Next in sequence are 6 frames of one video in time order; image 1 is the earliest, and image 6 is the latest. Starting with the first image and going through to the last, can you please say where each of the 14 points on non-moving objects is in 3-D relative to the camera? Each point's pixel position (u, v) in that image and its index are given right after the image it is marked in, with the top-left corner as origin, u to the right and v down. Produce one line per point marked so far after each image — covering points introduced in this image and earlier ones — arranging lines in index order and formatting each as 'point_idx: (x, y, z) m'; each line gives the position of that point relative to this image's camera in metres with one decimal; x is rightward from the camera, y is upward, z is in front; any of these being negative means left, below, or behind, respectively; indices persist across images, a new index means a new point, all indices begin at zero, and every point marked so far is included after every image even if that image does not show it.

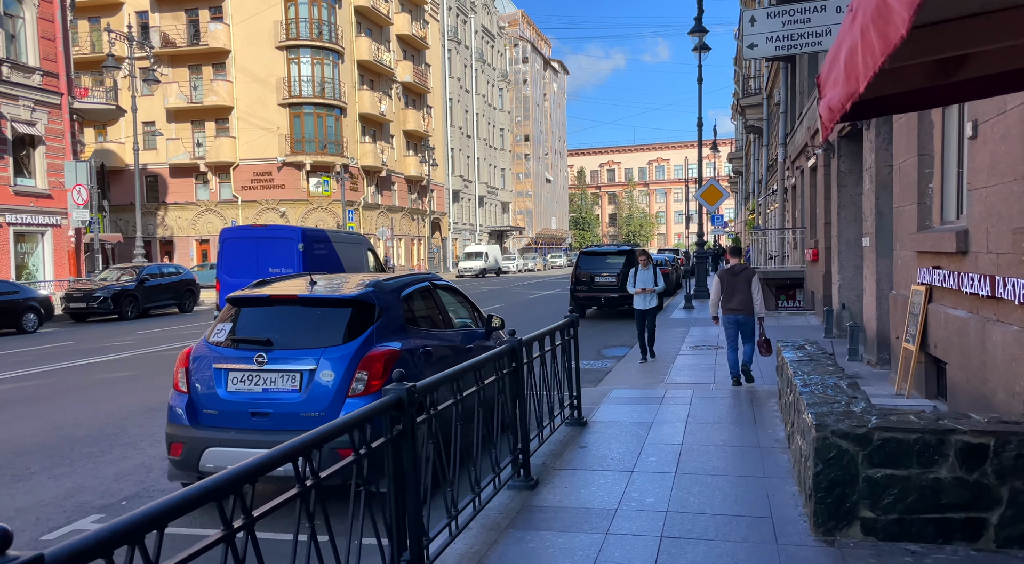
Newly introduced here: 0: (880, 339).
0: (+4.5, -0.7, +9.5) m
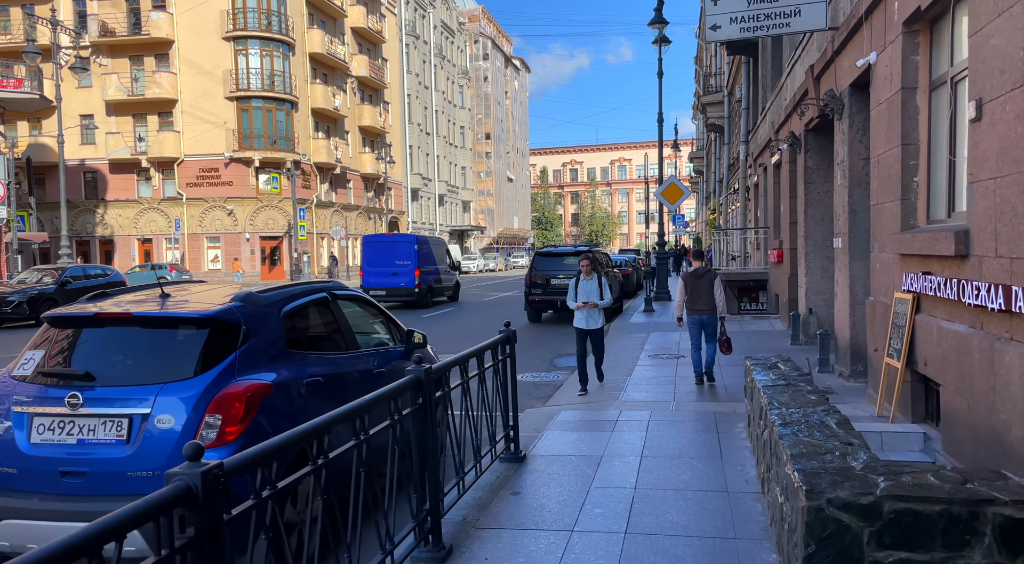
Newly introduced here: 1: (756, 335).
0: (+3.8, -0.8, +8.7) m
1: (+4.3, -0.9, +13.7) m
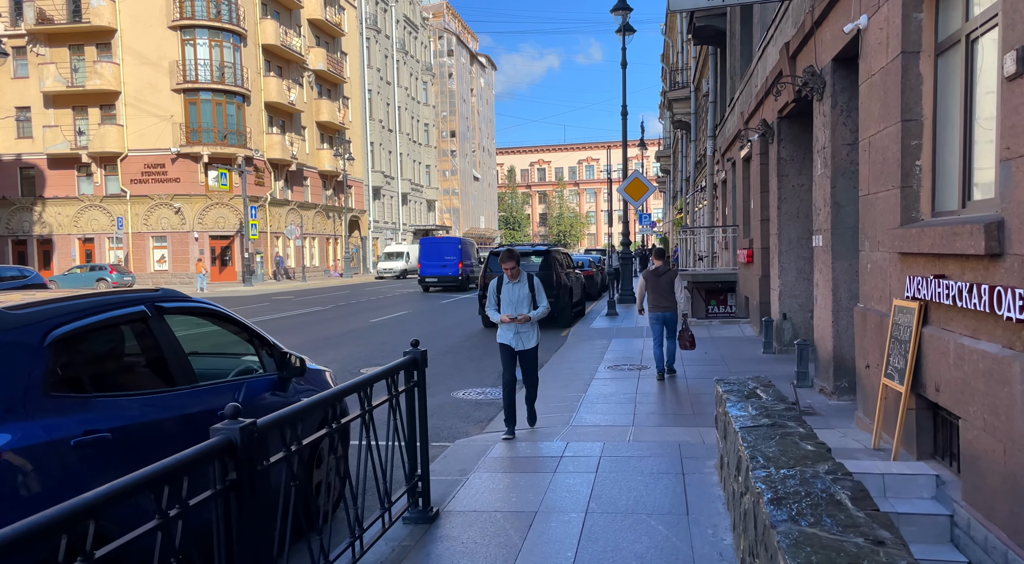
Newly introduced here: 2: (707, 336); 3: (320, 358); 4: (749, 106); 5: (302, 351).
0: (+3.2, -0.8, +7.6) m
1: (+3.5, -1.0, +12.6) m
2: (+3.4, -0.9, +13.3) m
3: (-3.1, -1.2, +12.4) m
4: (+4.1, +3.0, +13.3) m
5: (-3.6, -1.2, +13.2) m
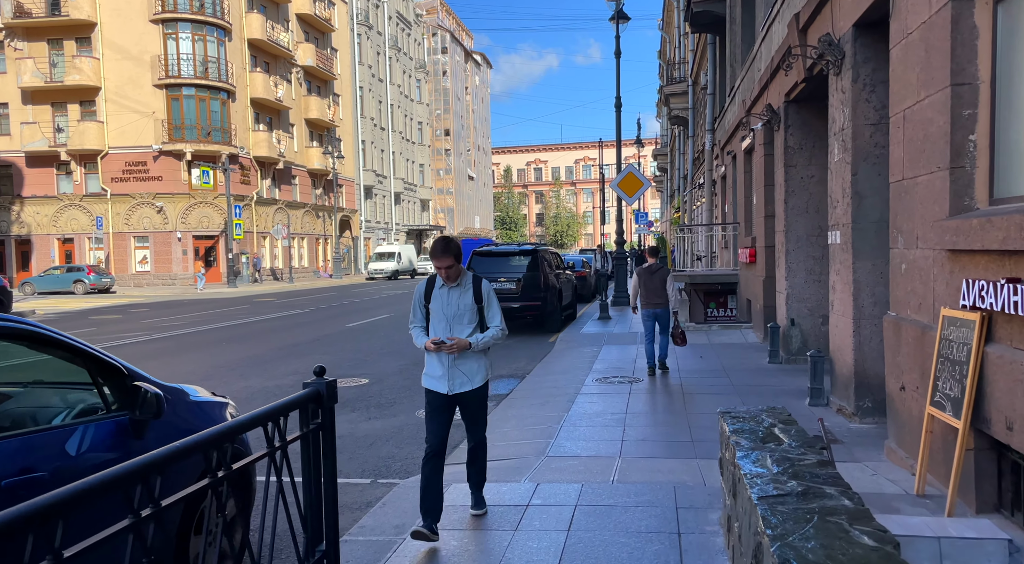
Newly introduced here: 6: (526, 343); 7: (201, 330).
0: (+2.9, -0.8, +6.5) m
1: (+3.2, -1.0, +11.5) m
2: (+3.1, -1.0, +12.2) m
3: (-3.4, -1.2, +11.3) m
4: (+3.8, +3.0, +12.2) m
5: (-3.9, -1.2, +12.1) m
6: (+0.2, -1.1, +13.5) m
7: (-7.0, -1.1, +17.2) m
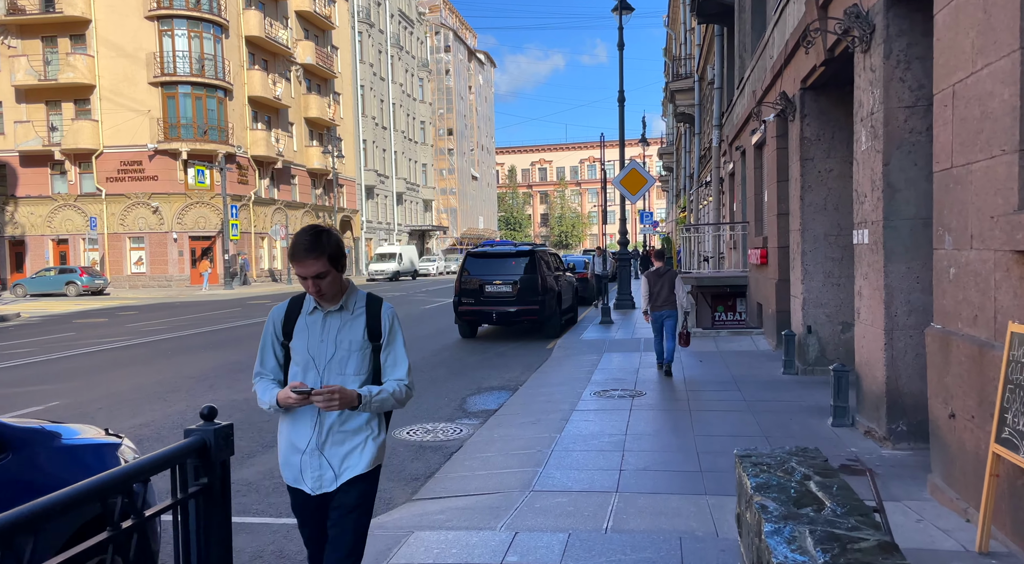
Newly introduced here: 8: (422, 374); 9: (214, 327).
0: (+2.8, -0.9, +5.7) m
1: (+3.1, -1.0, +10.7) m
2: (+3.0, -1.0, +11.4) m
3: (-3.5, -1.3, +10.5) m
4: (+3.7, +3.0, +11.4) m
5: (-4.0, -1.3, +11.3) m
6: (+0.2, -1.1, +12.7) m
7: (-7.0, -1.1, +16.5) m
8: (-1.2, -1.2, +10.3) m
9: (-7.1, -1.1, +18.4) m
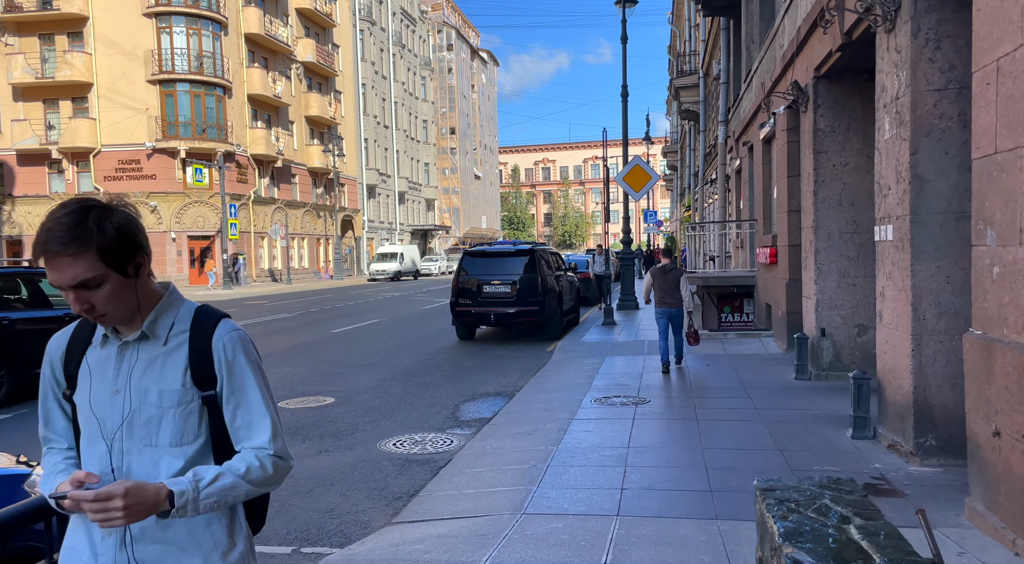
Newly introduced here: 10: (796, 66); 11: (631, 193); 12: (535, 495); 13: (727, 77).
0: (+2.7, -0.9, +5.2) m
1: (+3.0, -1.0, +10.2) m
2: (+3.0, -1.0, +10.9) m
3: (-3.5, -1.3, +10.0) m
4: (+3.7, +3.0, +10.9) m
5: (-4.0, -1.3, +10.8) m
6: (+0.1, -1.1, +12.2) m
7: (-7.0, -1.1, +16.0) m
8: (-1.2, -1.2, +9.8) m
9: (-7.1, -1.1, +18.0) m
10: (+3.4, +2.6, +9.2) m
11: (+2.3, +1.7, +14.7) m
12: (+0.1, -1.4, +4.9) m
13: (+5.2, +4.9, +18.5) m
